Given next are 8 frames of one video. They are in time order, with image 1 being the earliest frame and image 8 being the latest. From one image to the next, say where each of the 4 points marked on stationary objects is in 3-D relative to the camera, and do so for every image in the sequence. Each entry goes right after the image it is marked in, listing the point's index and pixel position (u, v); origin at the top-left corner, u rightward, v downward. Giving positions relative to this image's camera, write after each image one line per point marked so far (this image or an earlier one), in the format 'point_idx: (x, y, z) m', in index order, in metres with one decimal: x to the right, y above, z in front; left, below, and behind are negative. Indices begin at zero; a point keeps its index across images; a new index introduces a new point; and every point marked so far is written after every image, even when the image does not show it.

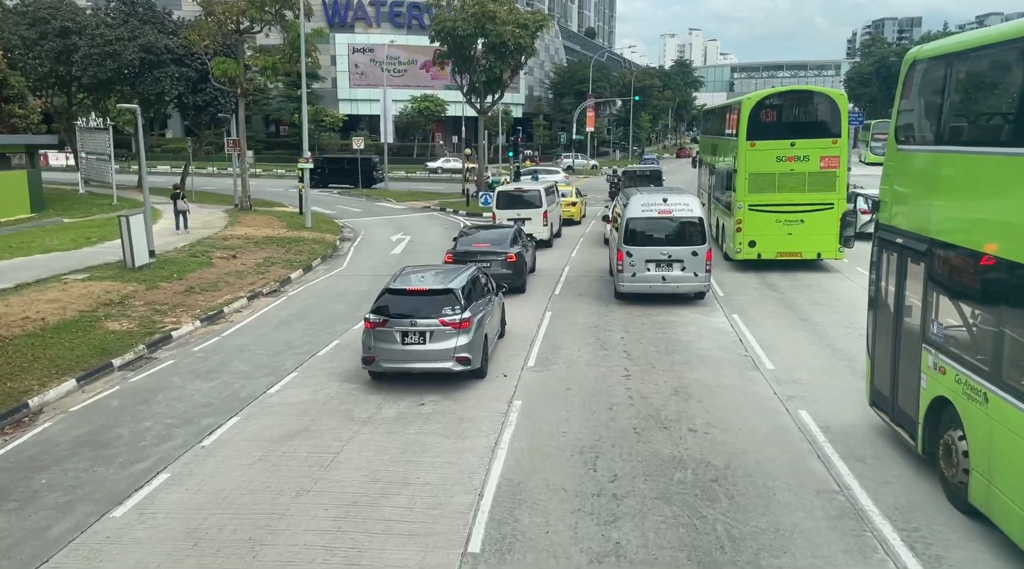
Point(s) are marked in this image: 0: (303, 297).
0: (-4.7, -0.3, +17.6) m
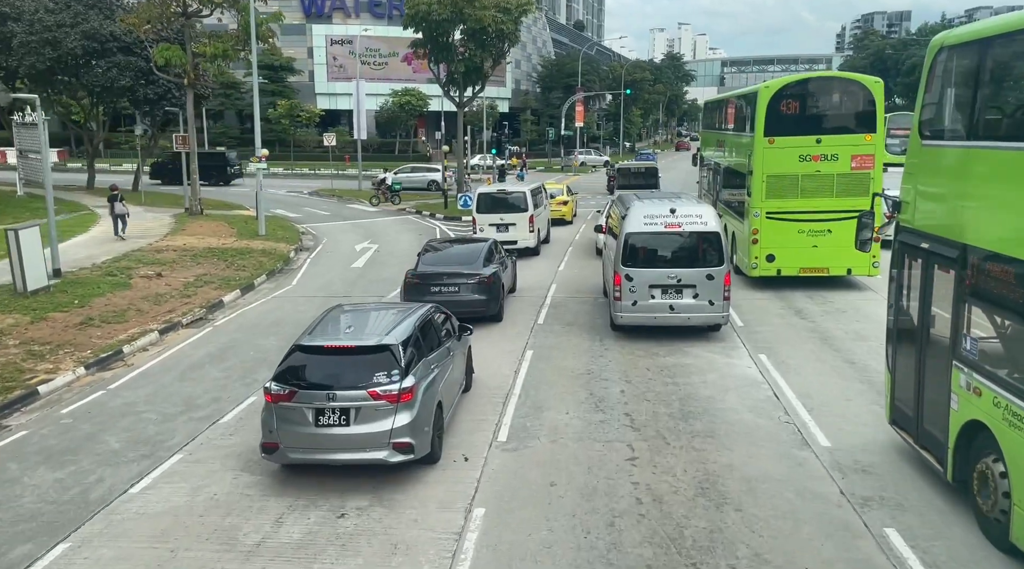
0: (-5.2, -0.8, +14.5) m
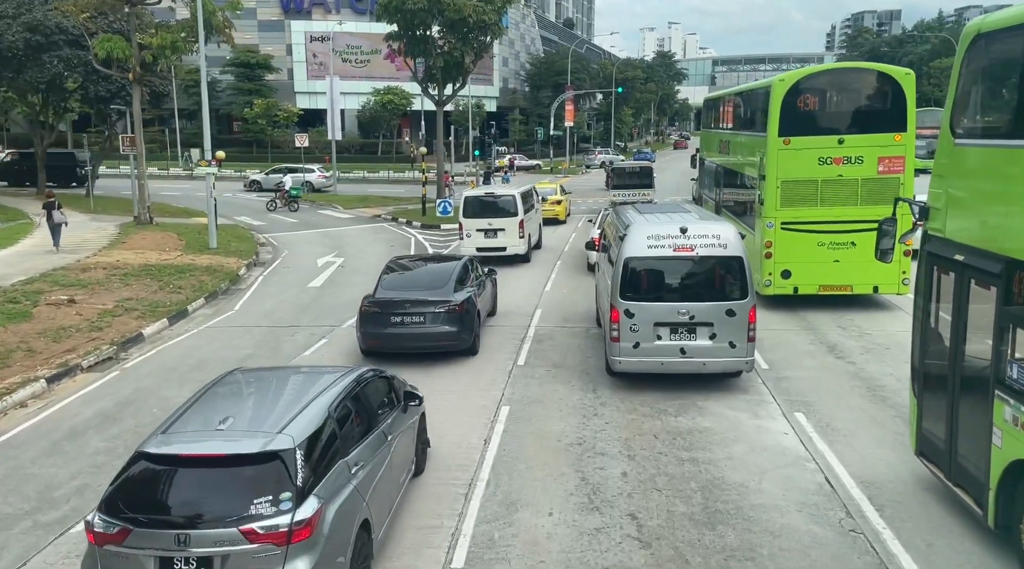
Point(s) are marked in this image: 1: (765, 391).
0: (-5.5, -1.3, +11.9) m
1: (+3.3, -1.4, +10.2) m
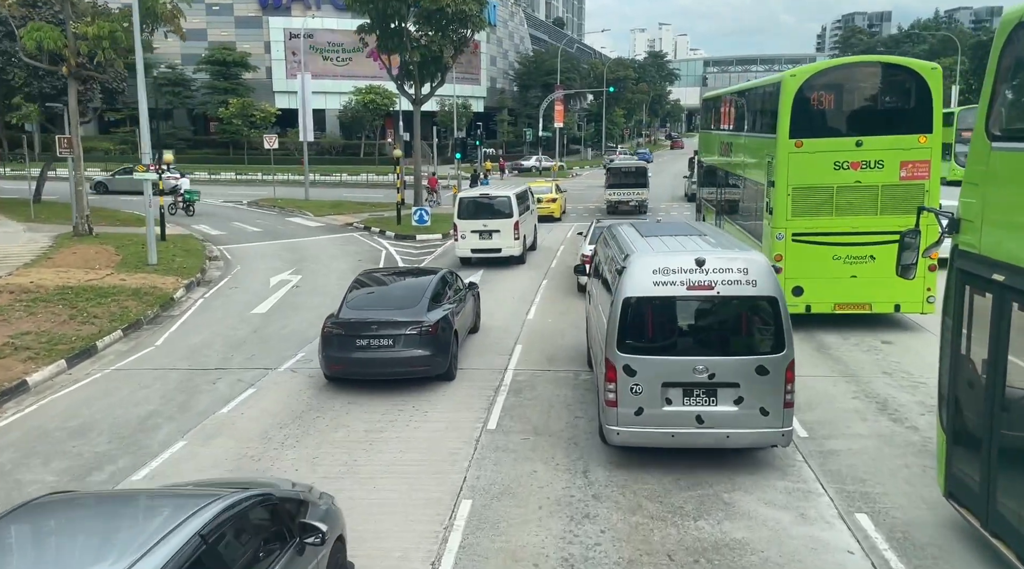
0: (-5.9, -1.8, +9.3) m
1: (+2.9, -1.9, +7.8) m
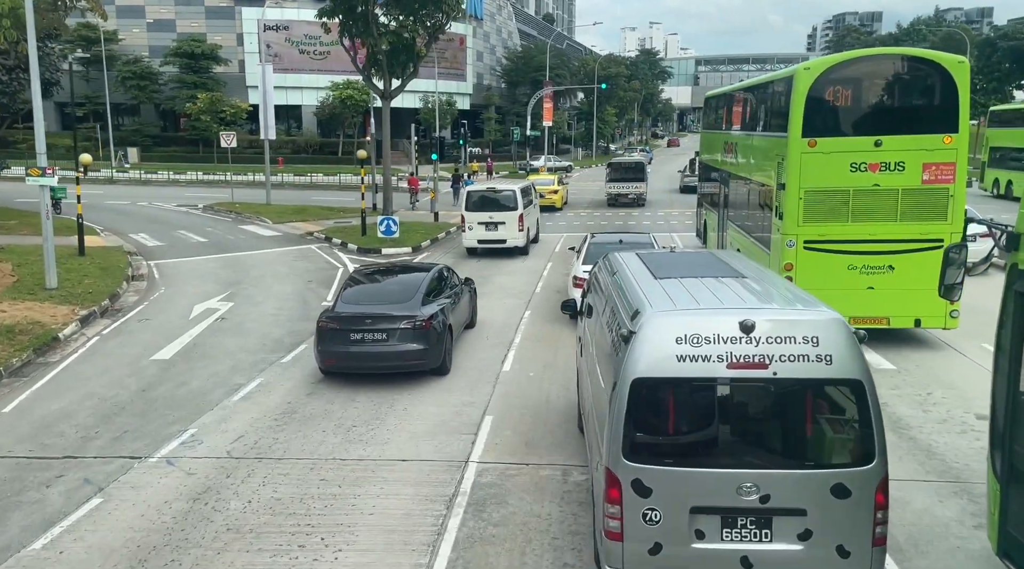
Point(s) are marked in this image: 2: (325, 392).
0: (-6.3, -2.4, +6.0) m
1: (+2.6, -2.5, +4.5) m
2: (-2.5, -1.4, +10.6) m
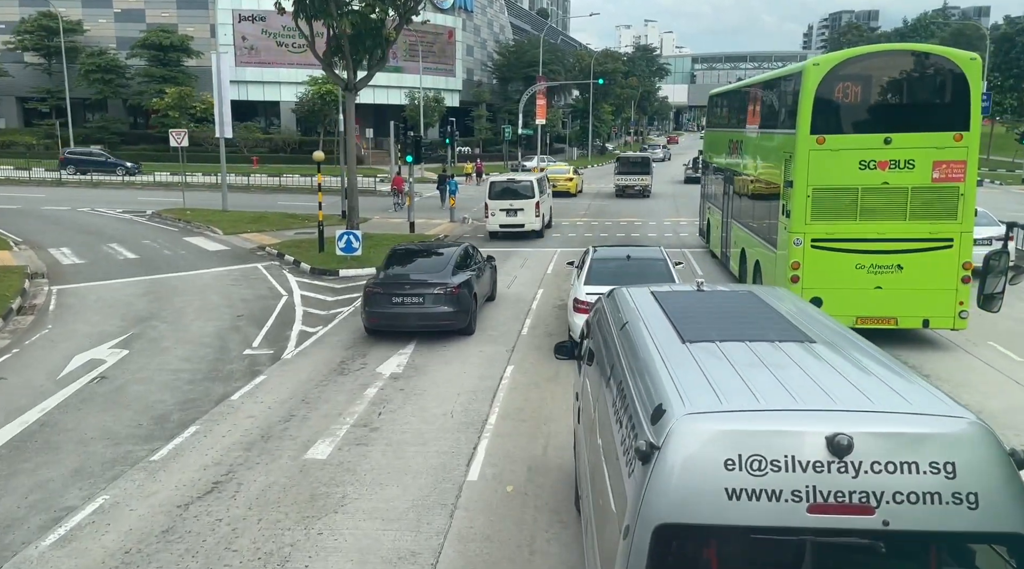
0: (-6.5, -3.1, +2.3) m
1: (+2.3, -3.2, +1.0) m
2: (-2.8, -2.1, +6.9) m
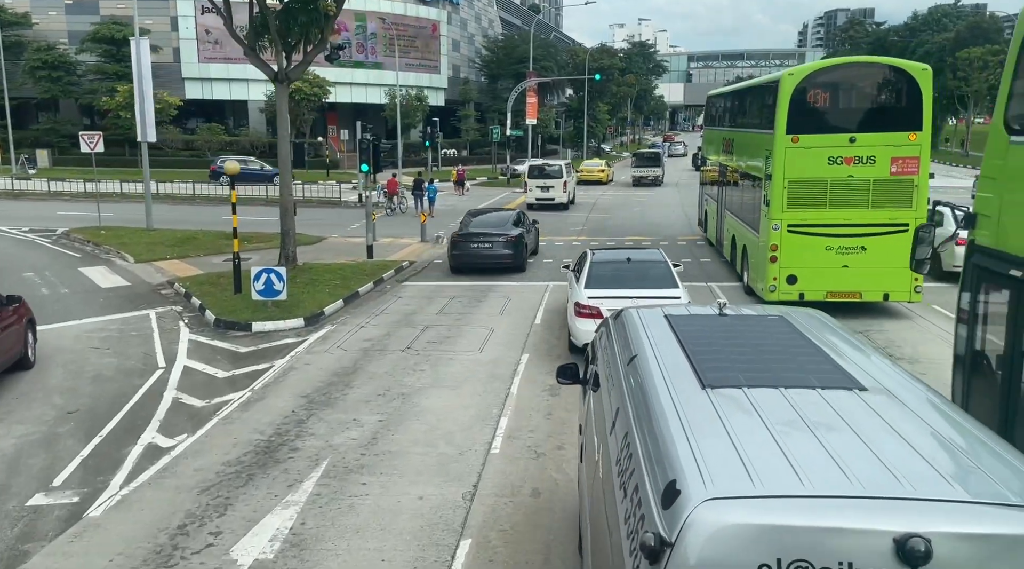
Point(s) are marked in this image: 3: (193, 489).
0: (-6.8, -4.0, -2.5) m
1: (+2.1, -4.2, -3.8) m
2: (-3.1, -3.1, +2.1) m
3: (-3.1, -2.0, +7.7) m
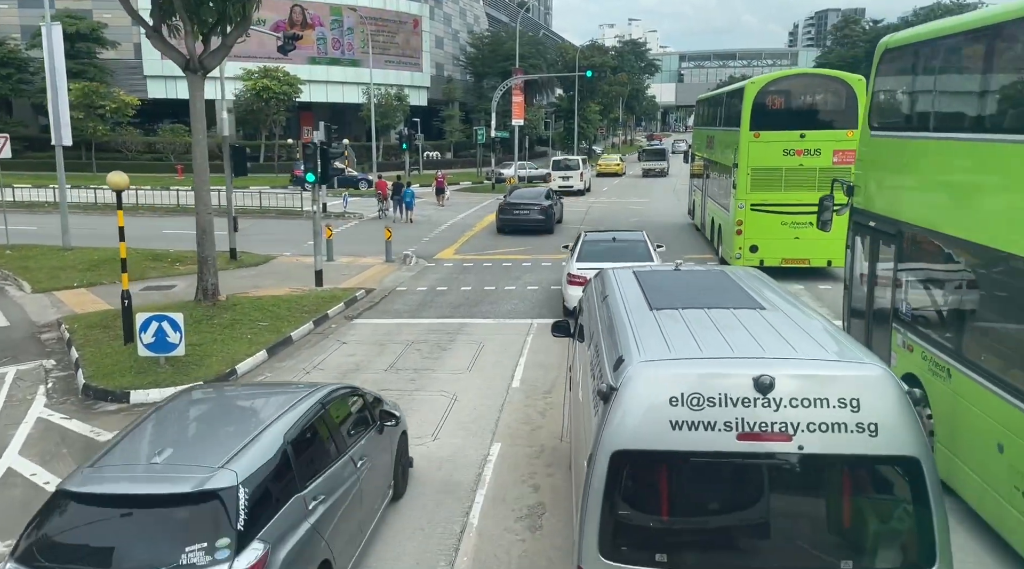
0: (-7.0, -4.7, -6.1) m
1: (+1.9, -4.8, -7.2) m
2: (-3.4, -3.8, -1.4) m
3: (-3.4, -2.7, +4.2) m
